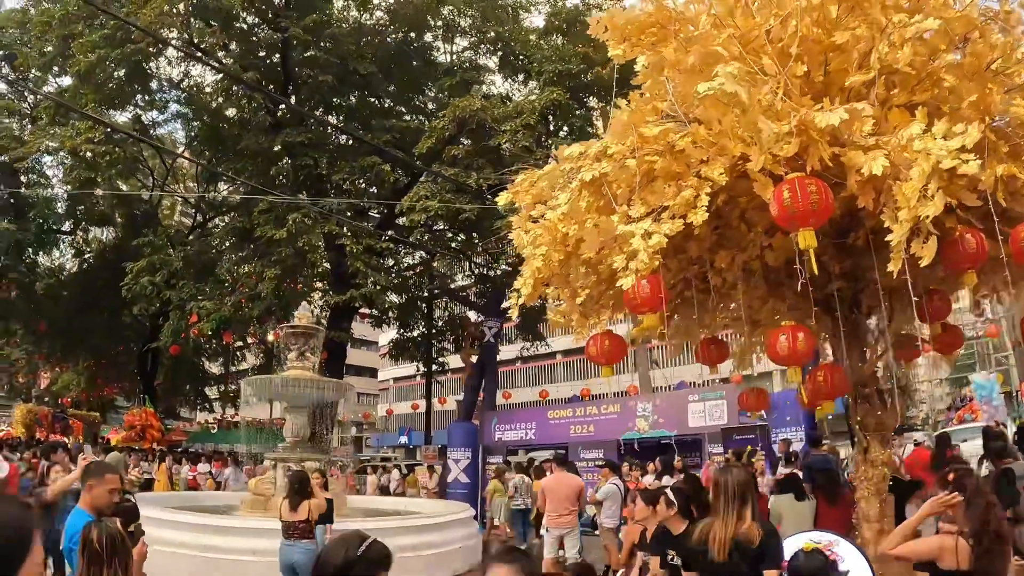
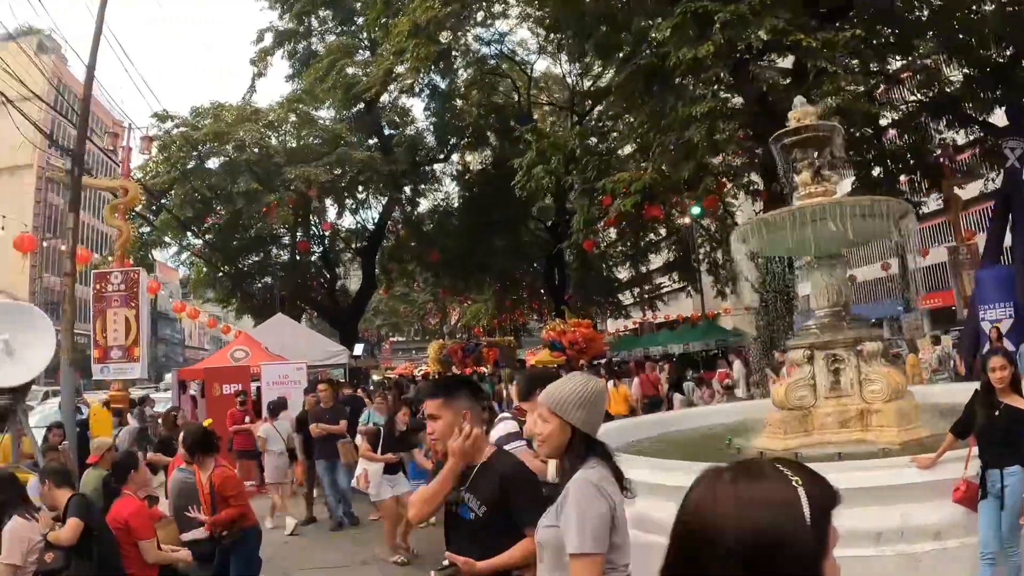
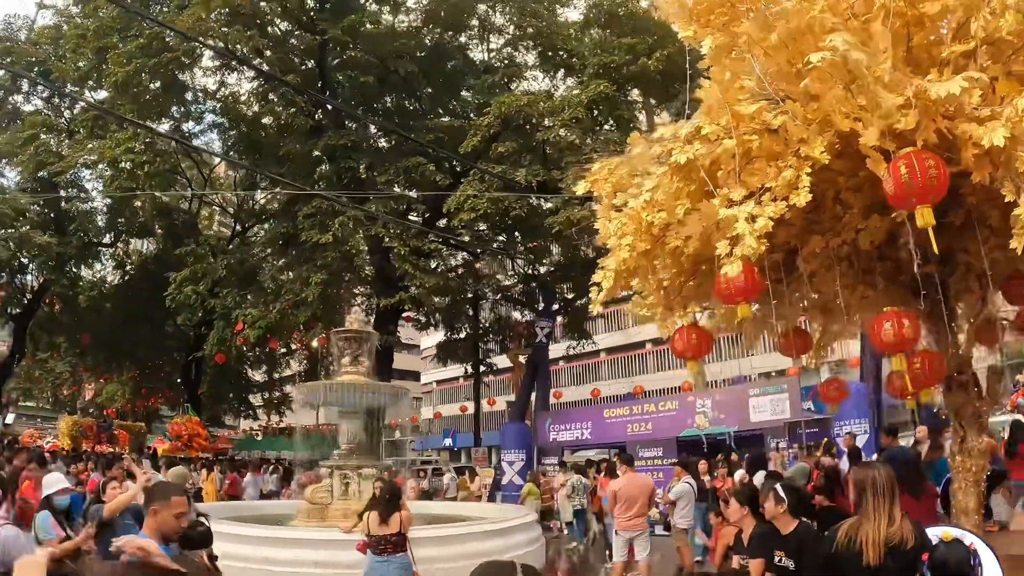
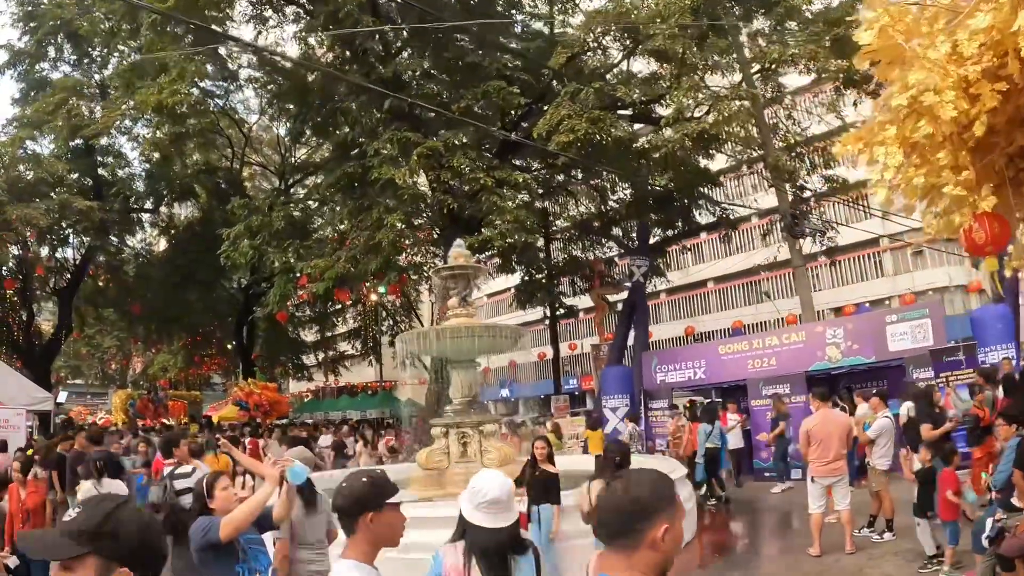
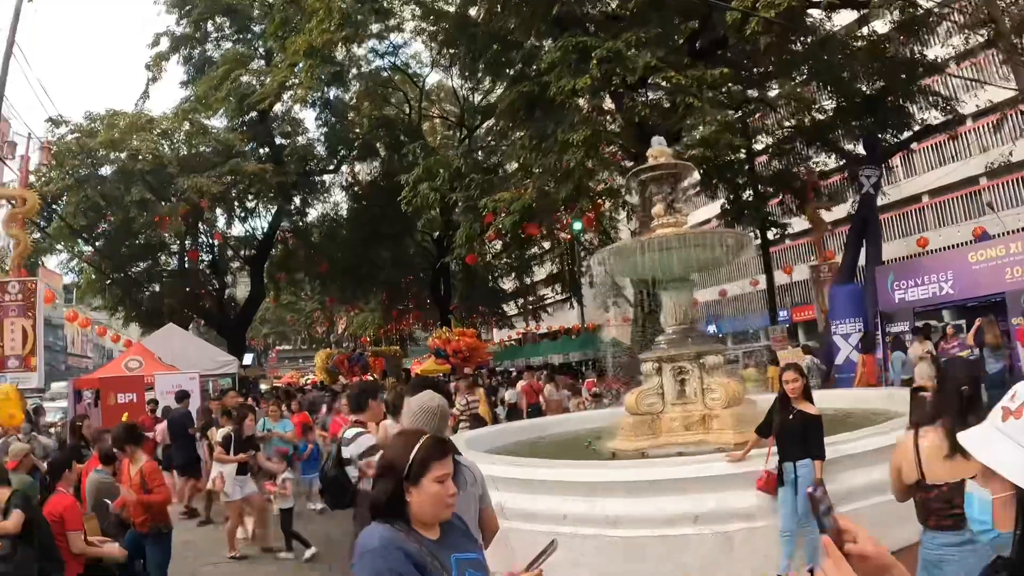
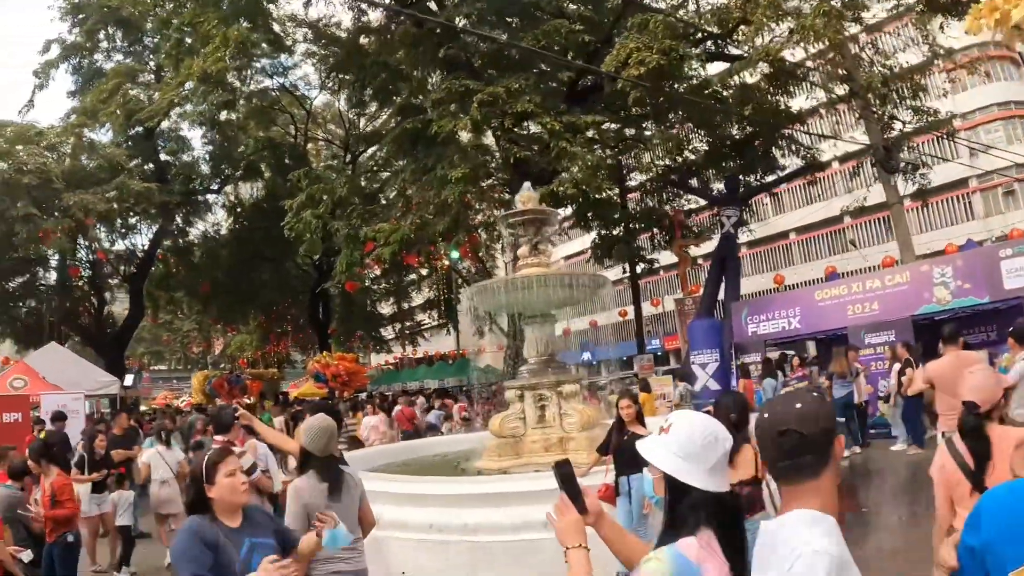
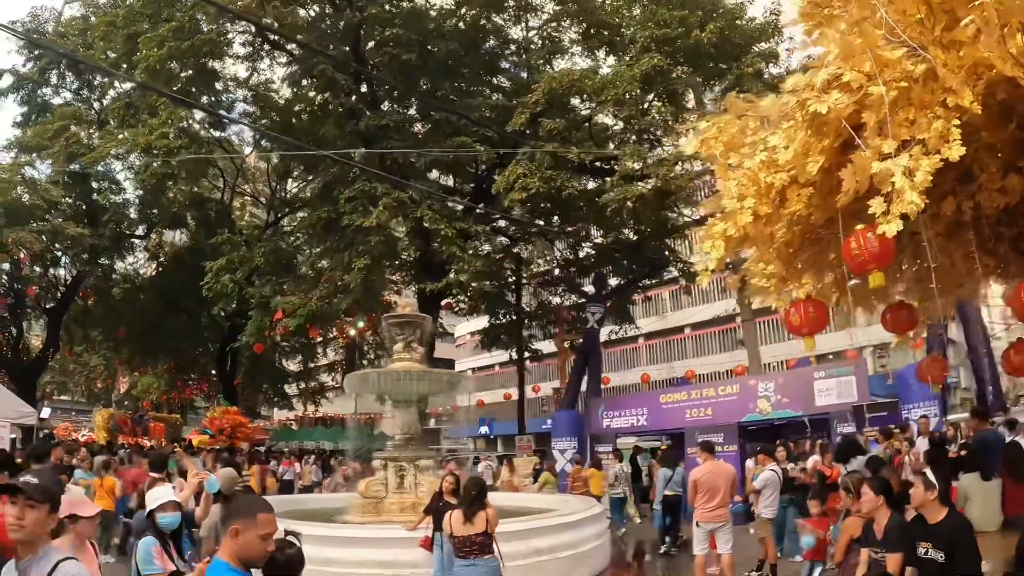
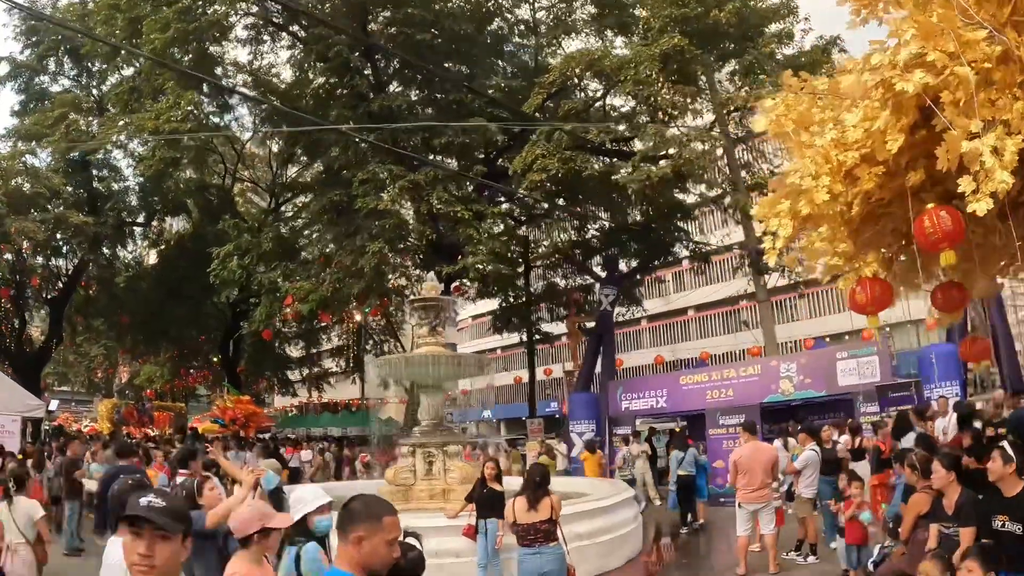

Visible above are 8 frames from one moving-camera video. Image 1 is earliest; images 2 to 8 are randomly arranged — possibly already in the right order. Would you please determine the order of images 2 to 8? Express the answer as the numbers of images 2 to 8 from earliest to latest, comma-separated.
3, 7, 8, 4, 6, 5, 2
